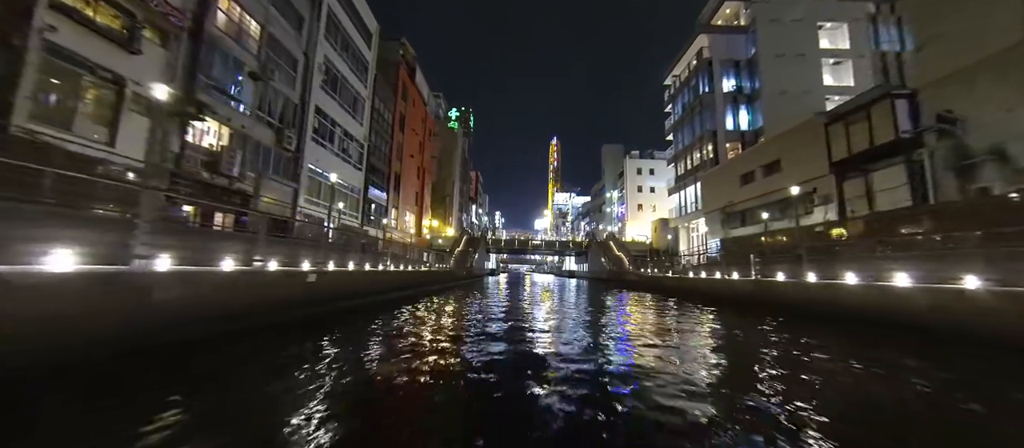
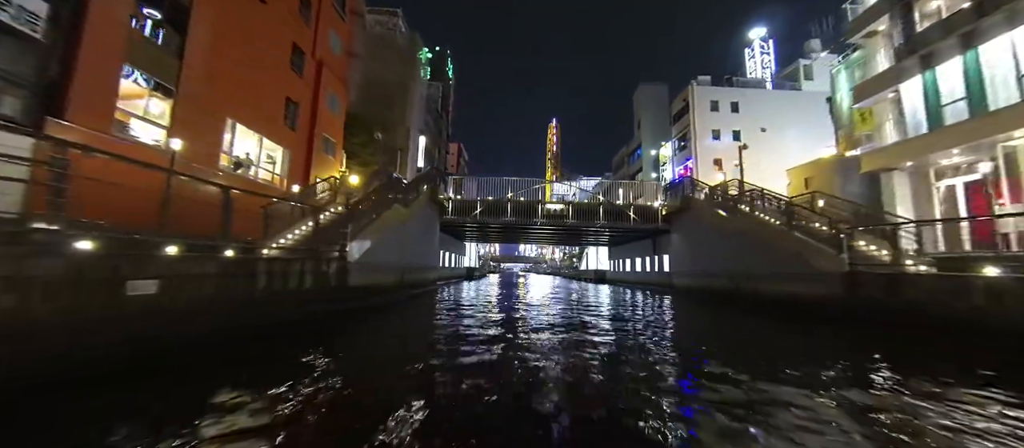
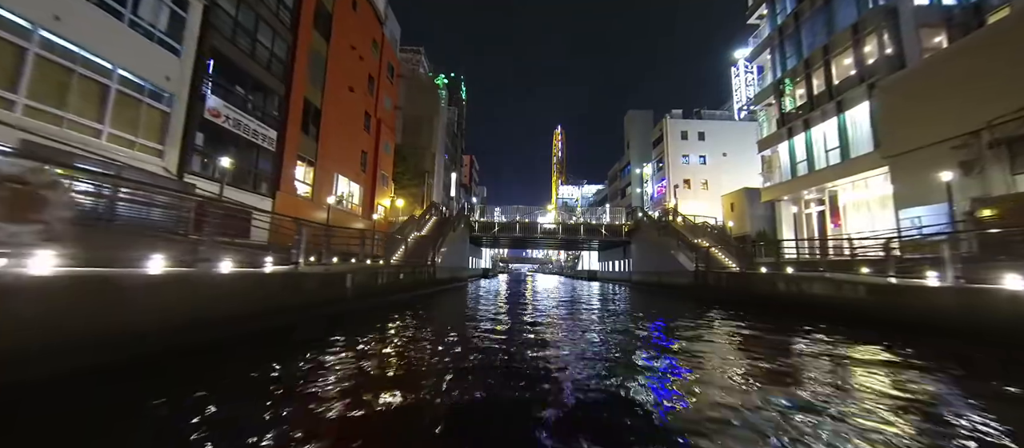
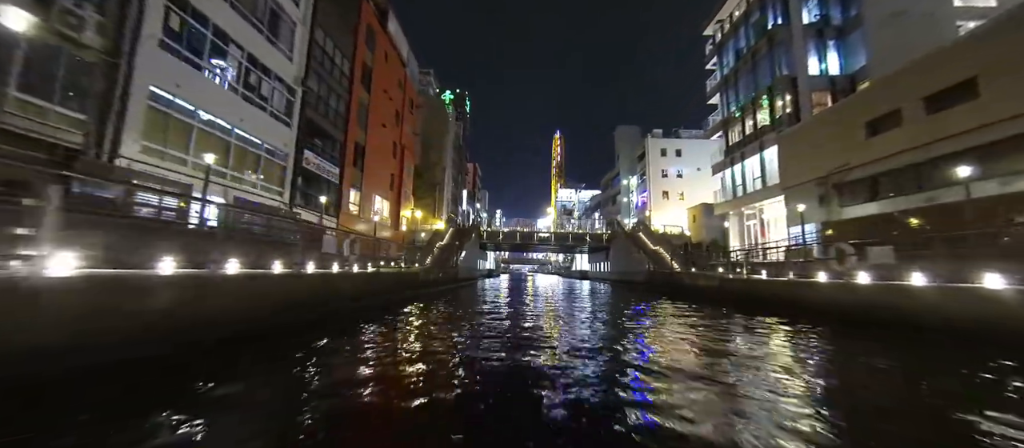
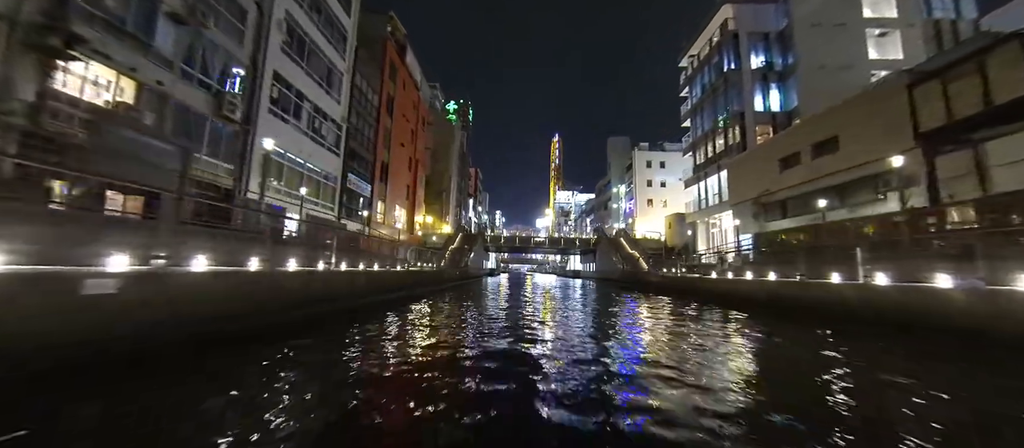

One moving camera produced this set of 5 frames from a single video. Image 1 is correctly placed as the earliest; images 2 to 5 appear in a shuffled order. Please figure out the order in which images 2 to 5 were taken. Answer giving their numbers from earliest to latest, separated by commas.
5, 4, 3, 2
